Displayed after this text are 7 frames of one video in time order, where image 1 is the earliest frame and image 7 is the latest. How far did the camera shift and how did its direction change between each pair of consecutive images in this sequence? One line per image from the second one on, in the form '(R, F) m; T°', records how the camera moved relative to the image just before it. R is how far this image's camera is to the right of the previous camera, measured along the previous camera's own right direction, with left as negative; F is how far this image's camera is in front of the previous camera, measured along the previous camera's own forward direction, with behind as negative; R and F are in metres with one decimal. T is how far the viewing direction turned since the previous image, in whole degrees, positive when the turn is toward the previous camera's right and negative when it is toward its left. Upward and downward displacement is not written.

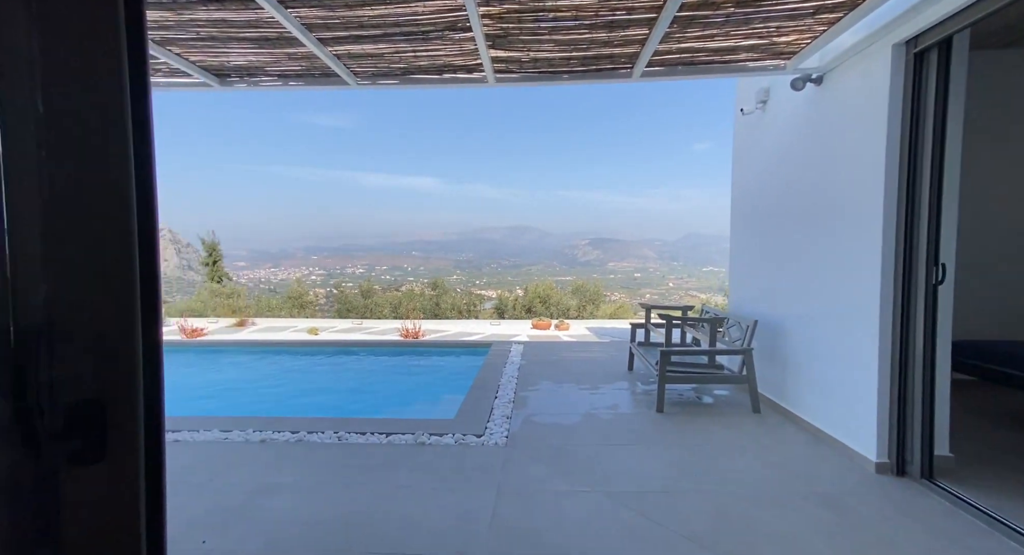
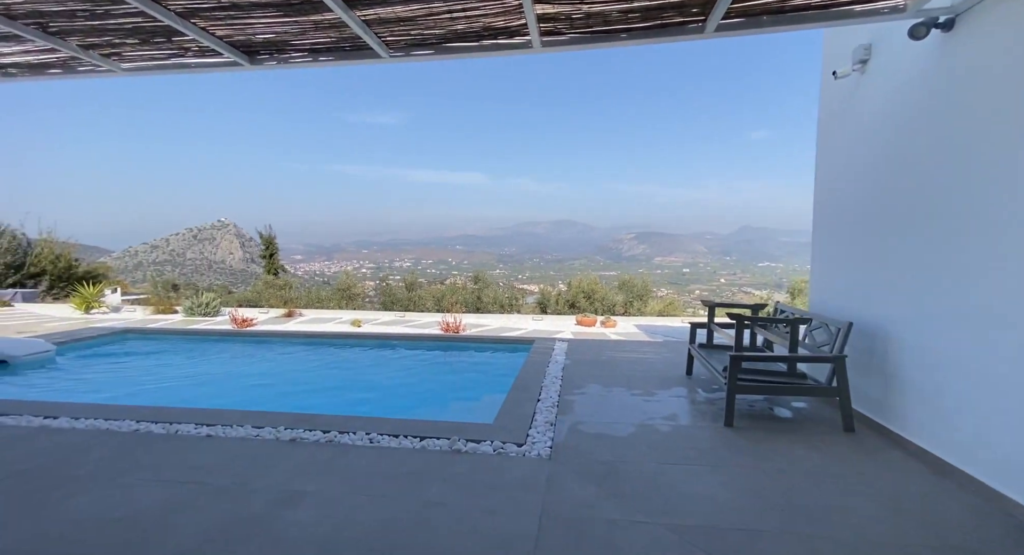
(0.0, +0.4) m; -5°
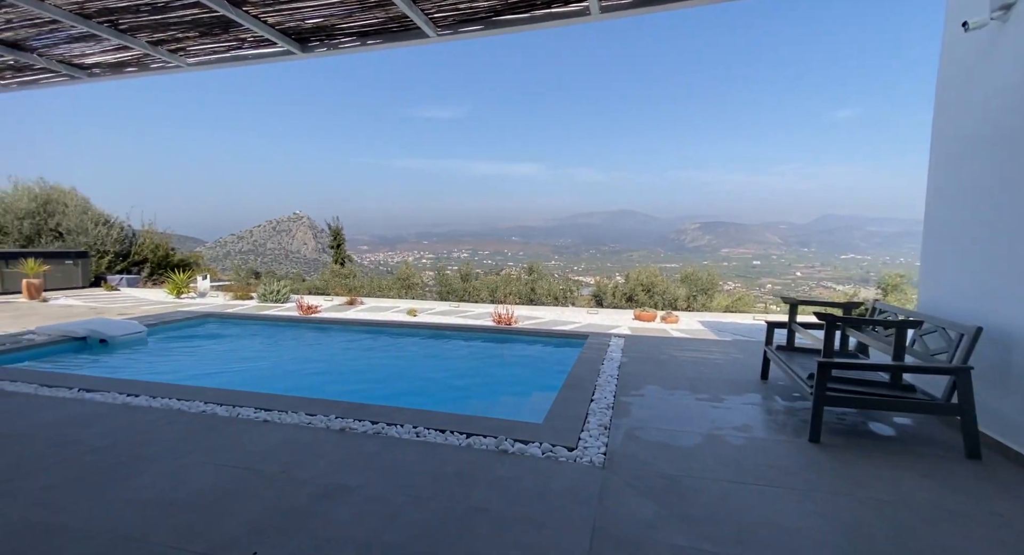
(0.0, +0.3) m; -7°
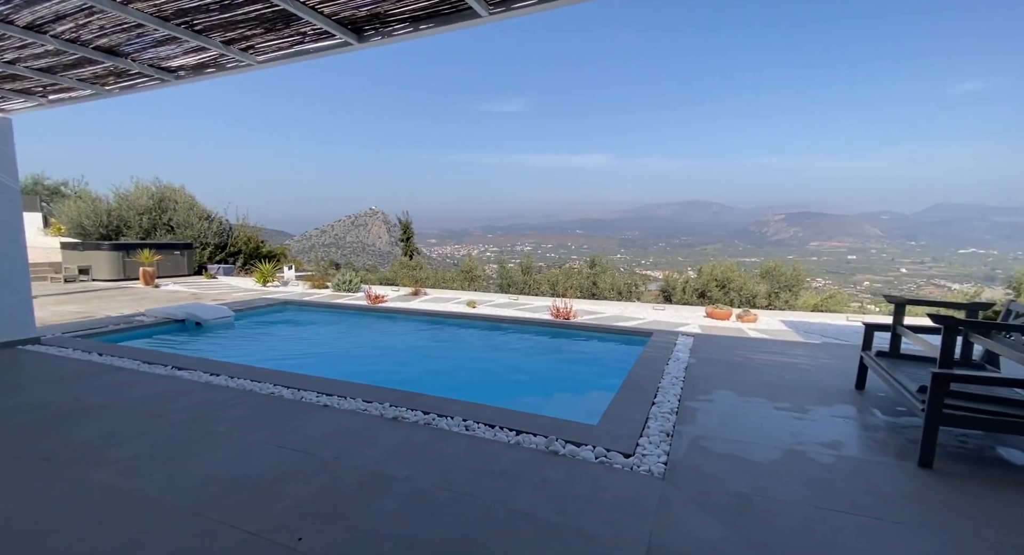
(+0.1, +0.2) m; -8°
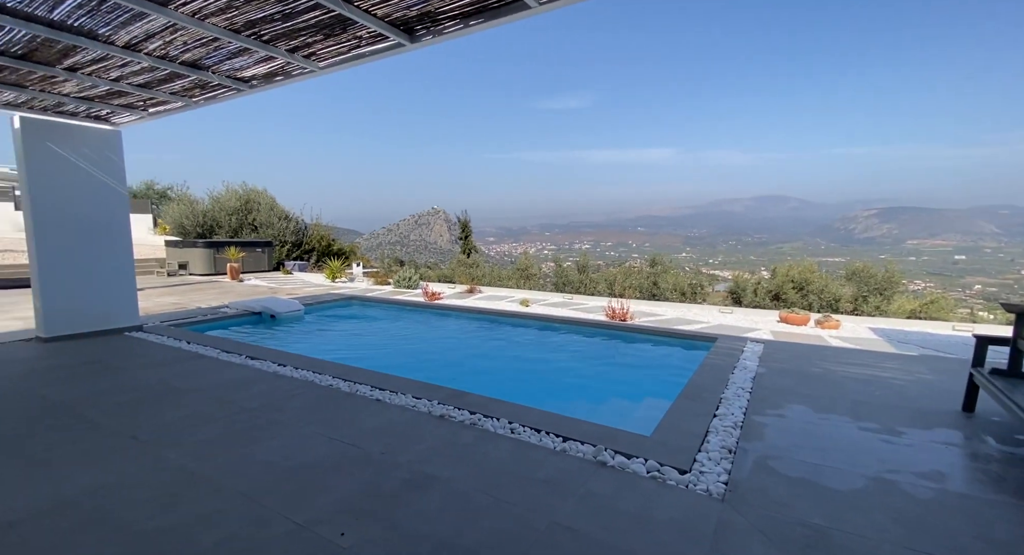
(+0.1, +0.2) m; -7°
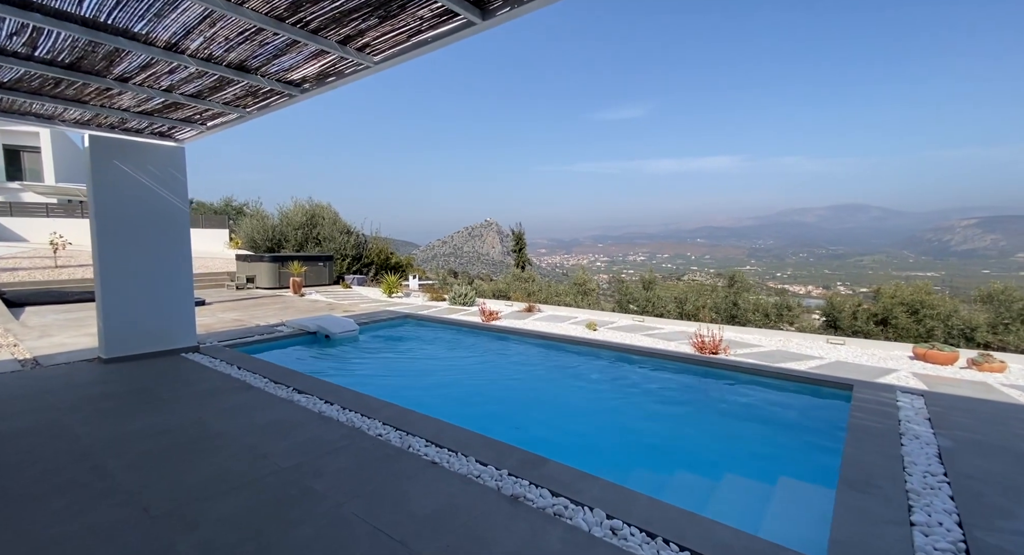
(-0.3, +1.0) m; -6°
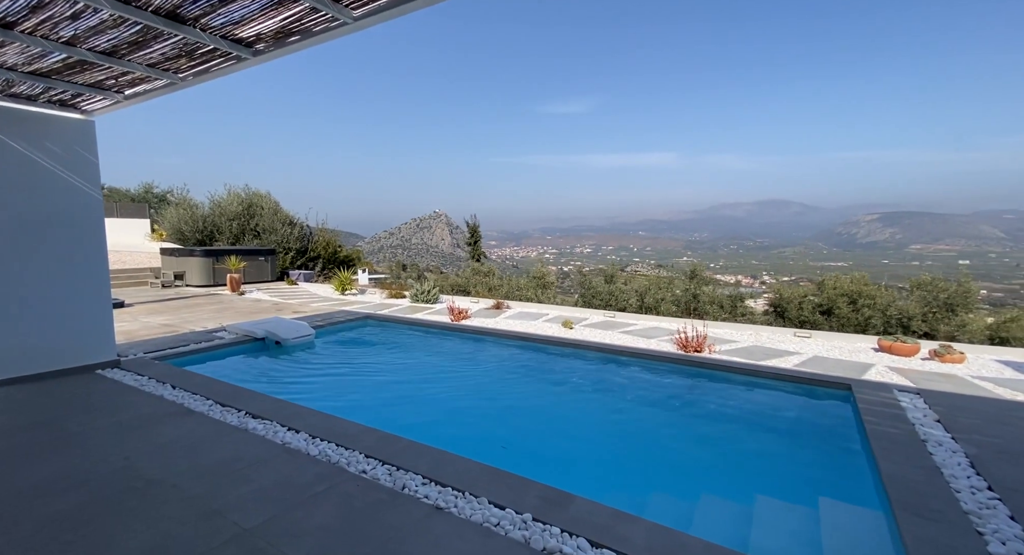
(-0.4, +0.6) m; +6°
